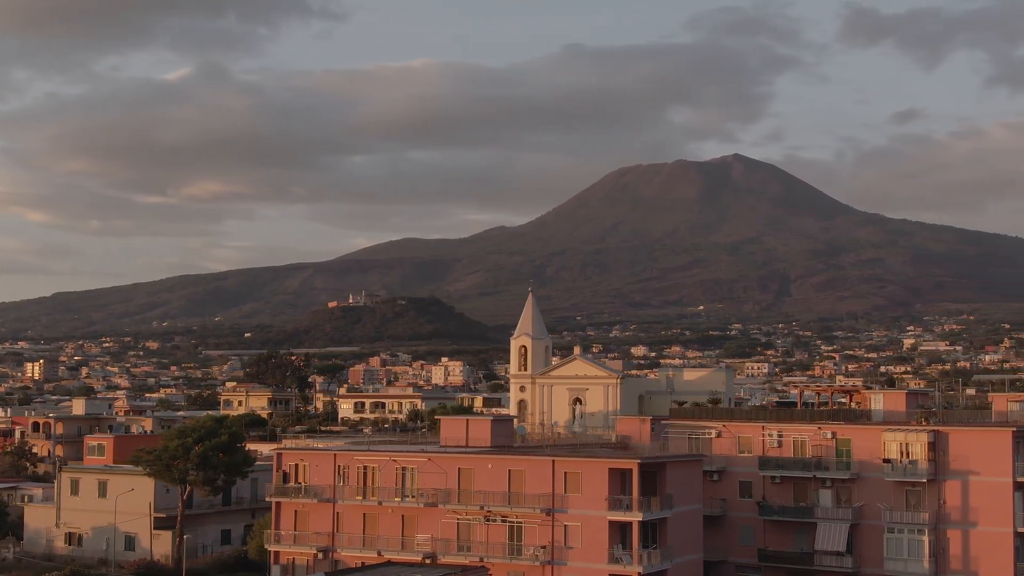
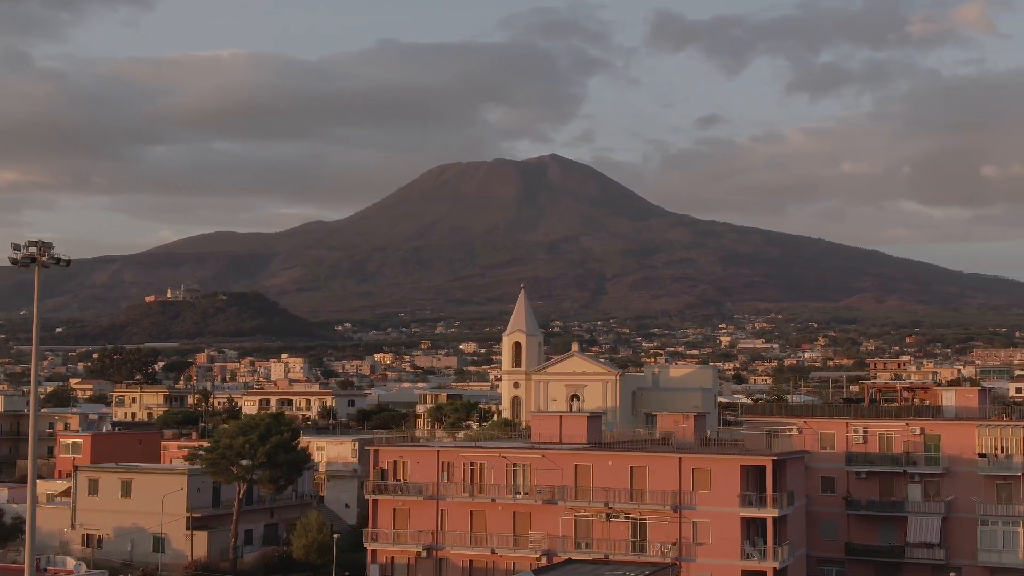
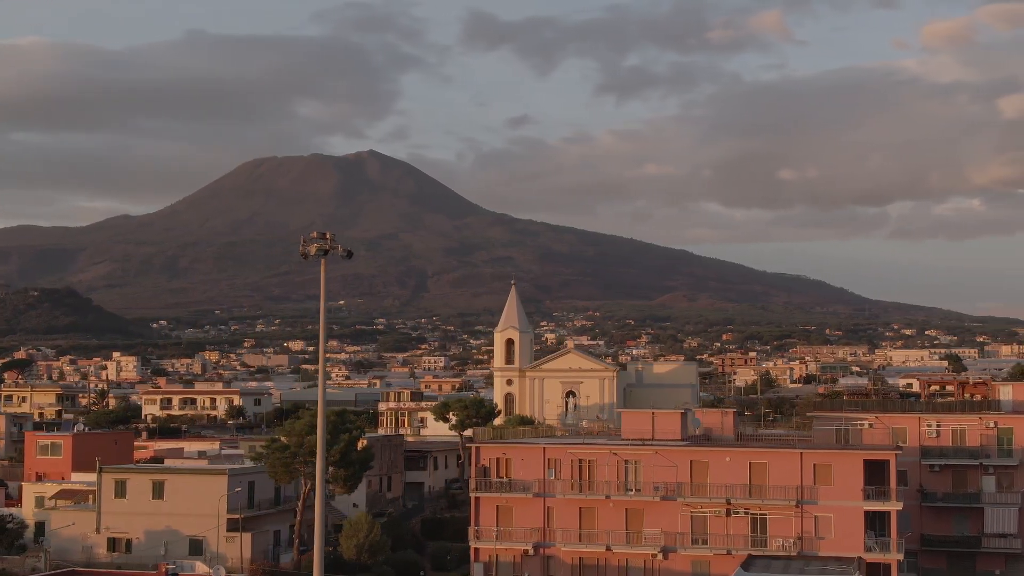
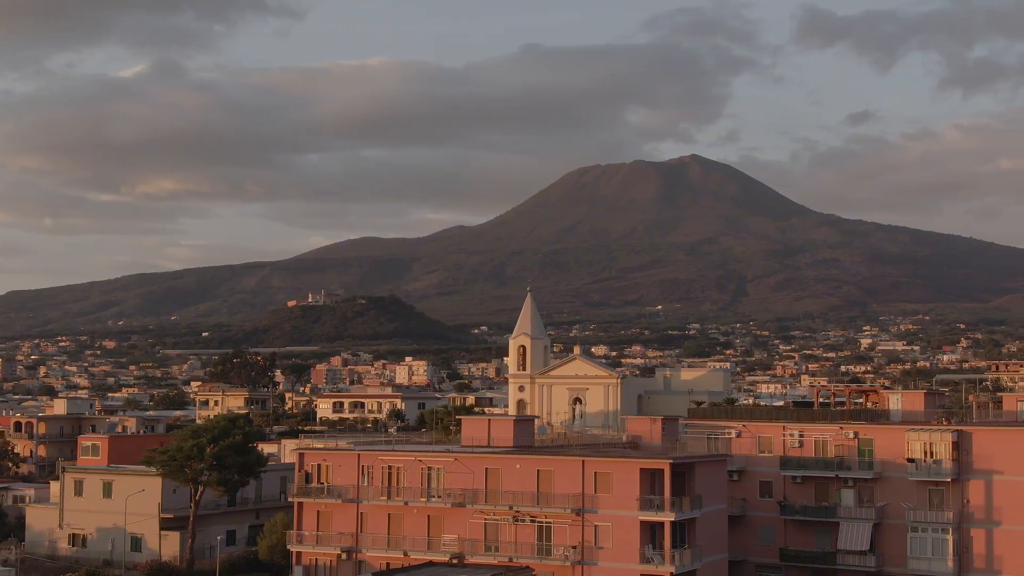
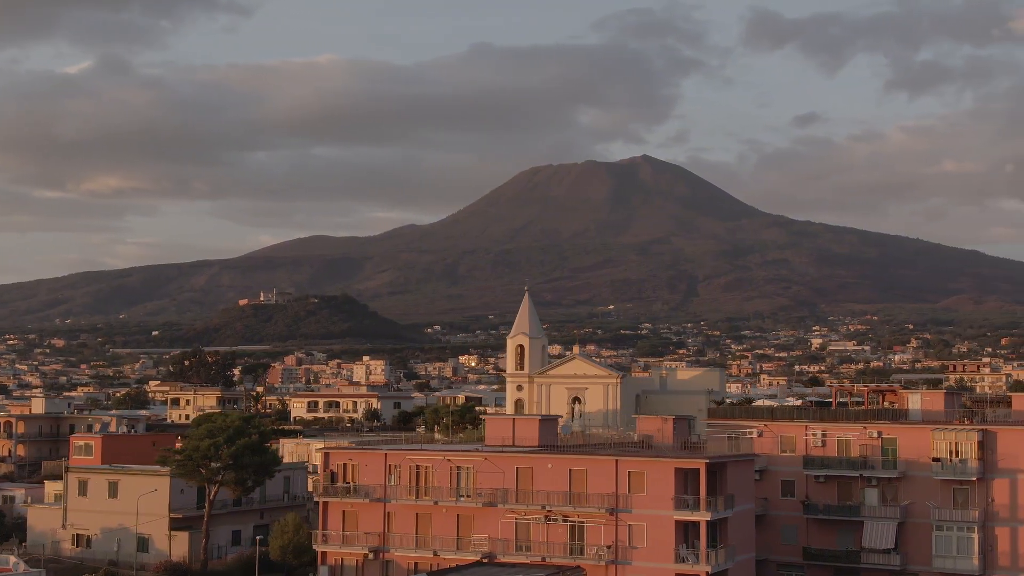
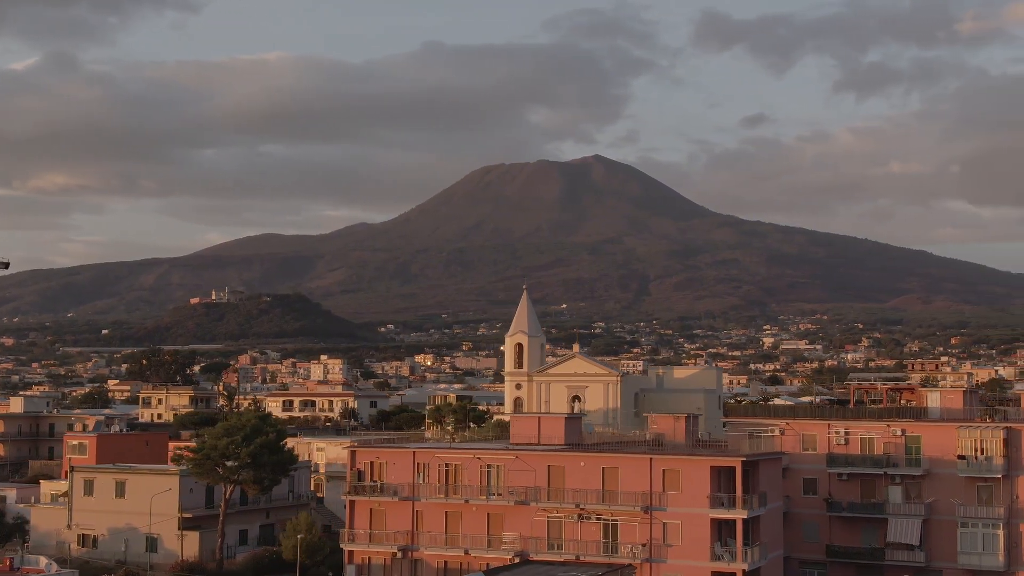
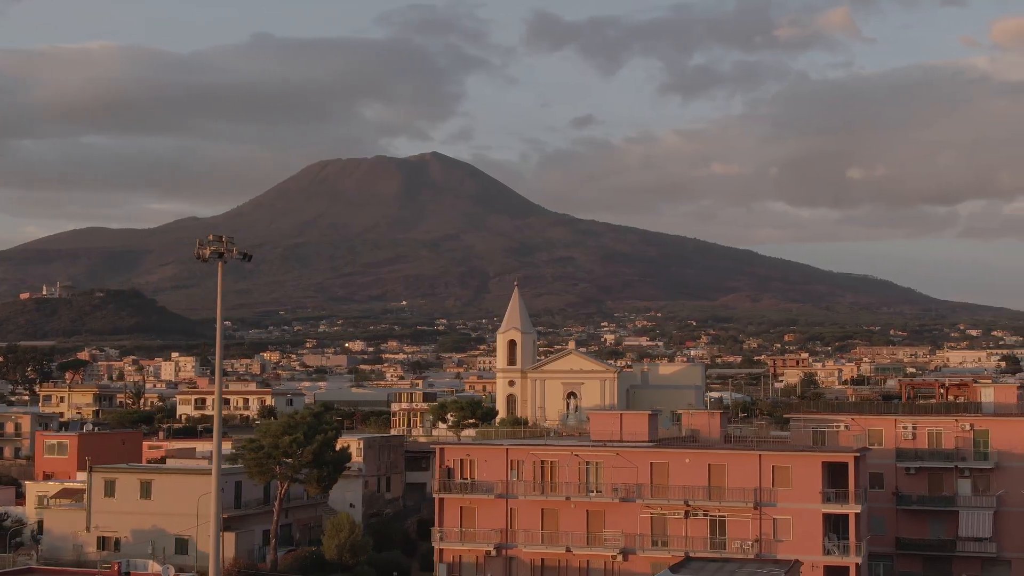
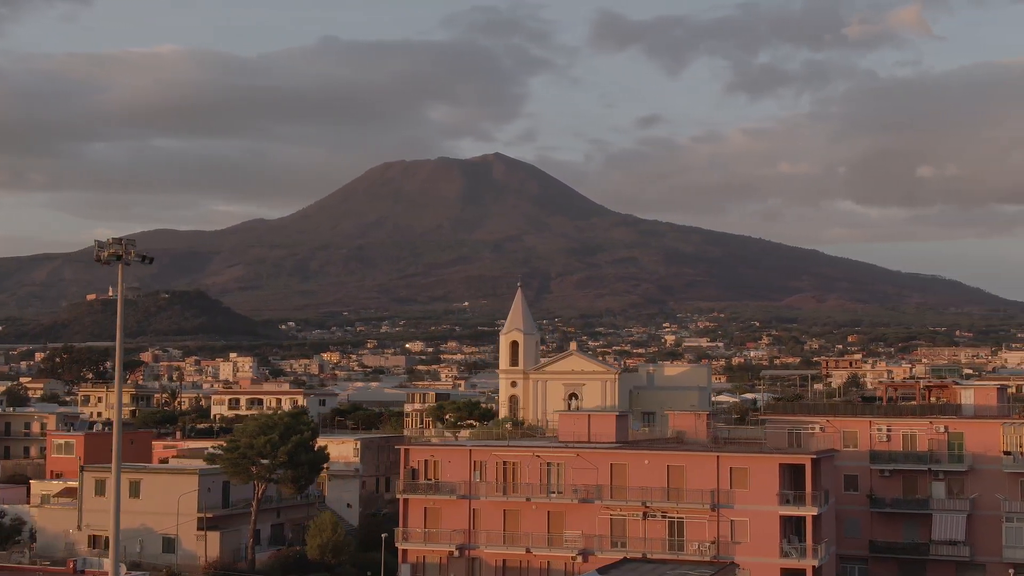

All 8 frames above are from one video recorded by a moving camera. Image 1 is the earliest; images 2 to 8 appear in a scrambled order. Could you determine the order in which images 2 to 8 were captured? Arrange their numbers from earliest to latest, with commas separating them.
4, 5, 6, 2, 8, 7, 3
